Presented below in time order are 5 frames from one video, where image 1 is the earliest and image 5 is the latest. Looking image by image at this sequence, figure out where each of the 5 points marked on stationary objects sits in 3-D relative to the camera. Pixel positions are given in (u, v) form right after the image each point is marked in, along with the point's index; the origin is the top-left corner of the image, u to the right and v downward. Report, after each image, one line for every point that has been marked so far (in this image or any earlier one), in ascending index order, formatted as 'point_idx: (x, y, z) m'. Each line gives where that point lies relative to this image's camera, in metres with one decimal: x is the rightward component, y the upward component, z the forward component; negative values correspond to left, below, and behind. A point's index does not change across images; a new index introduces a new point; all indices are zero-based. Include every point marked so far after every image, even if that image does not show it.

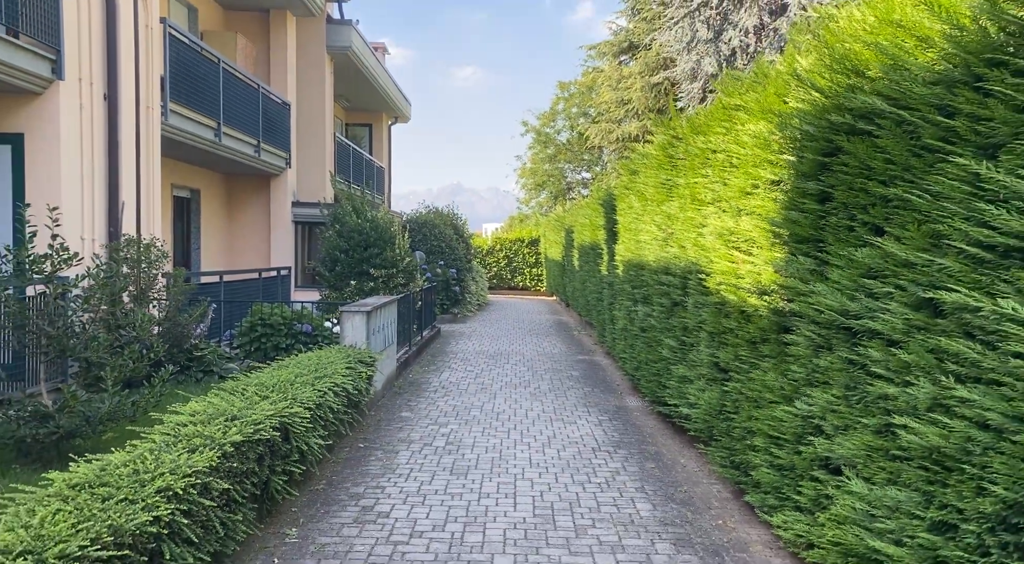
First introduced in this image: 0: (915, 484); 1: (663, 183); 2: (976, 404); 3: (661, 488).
0: (+1.5, -0.7, +2.7) m
1: (+1.4, +0.9, +6.8) m
2: (+1.4, -0.4, +2.3) m
3: (+1.1, -1.6, +5.7) m
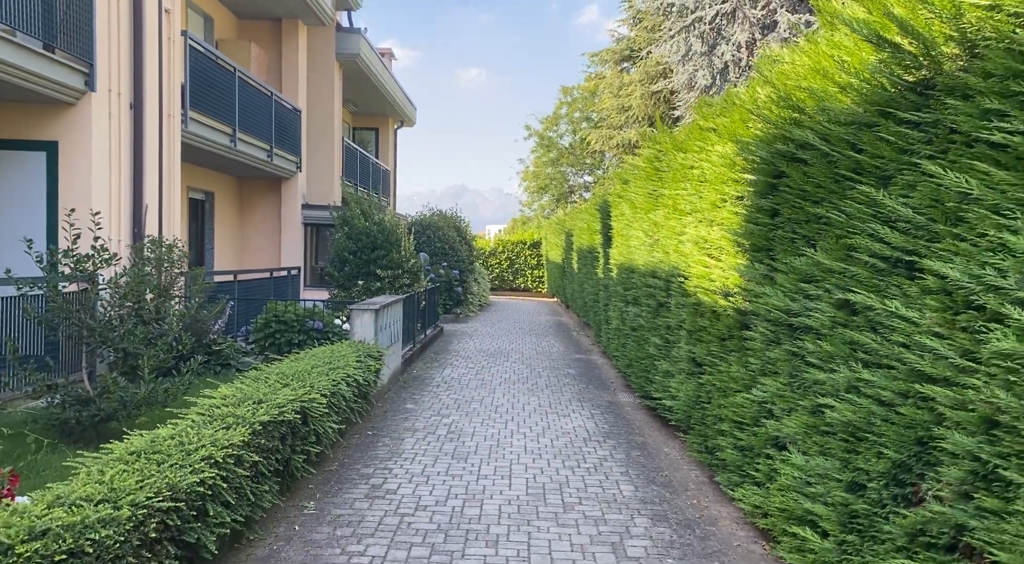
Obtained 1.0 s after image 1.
0: (+1.4, -0.7, +3.2) m
1: (+1.4, +0.9, +7.4) m
2: (+1.4, -0.4, +2.9) m
3: (+1.1, -1.6, +6.2) m
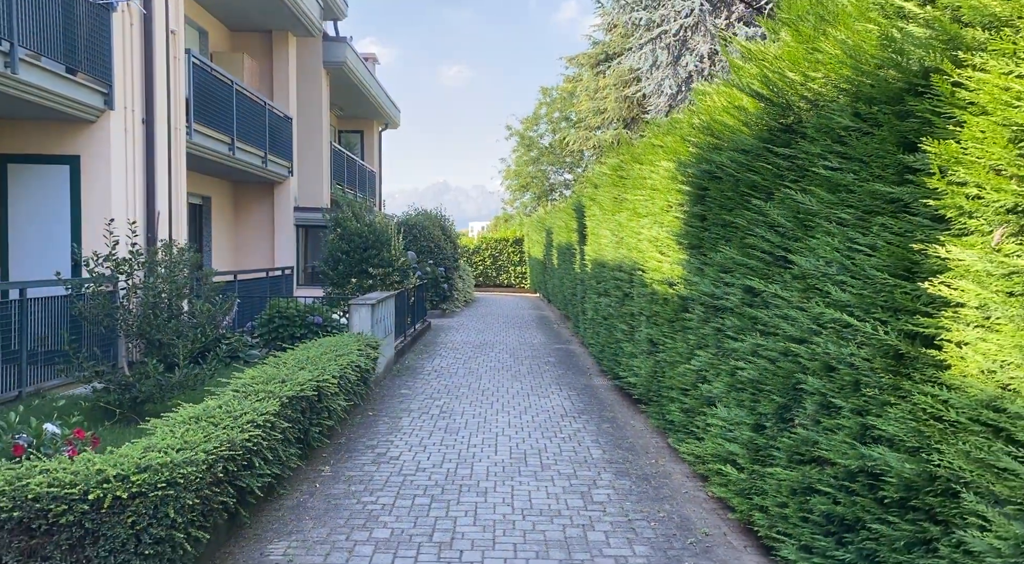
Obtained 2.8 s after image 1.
0: (+1.3, -0.7, +4.2) m
1: (+1.2, +1.0, +8.3) m
2: (+1.3, -0.3, +3.8) m
3: (+1.0, -1.5, +7.2) m
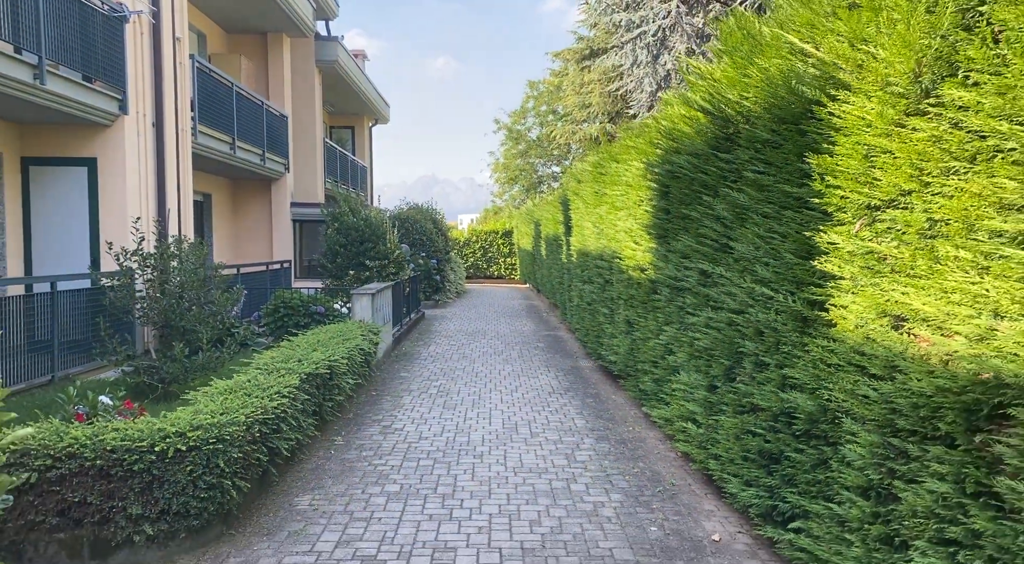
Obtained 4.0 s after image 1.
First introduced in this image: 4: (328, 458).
0: (+1.3, -0.6, +5.0) m
1: (+1.0, +1.1, +9.1) m
2: (+1.3, -0.2, +4.6) m
3: (+0.9, -1.4, +8.0) m
4: (-1.6, -1.5, +6.3) m
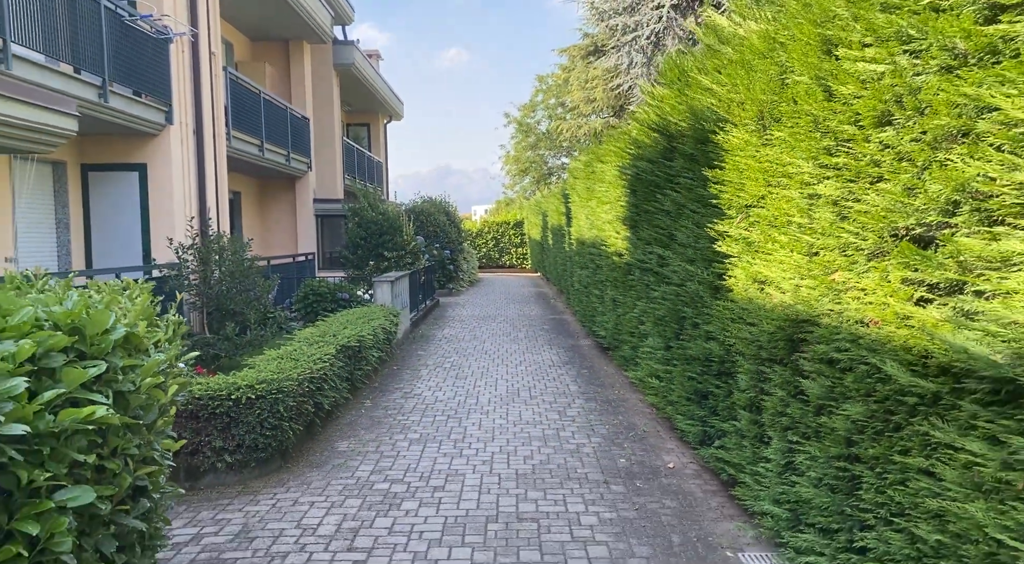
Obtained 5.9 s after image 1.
0: (+1.2, -0.4, +6.2) m
1: (+1.1, +1.3, +10.2) m
2: (+1.2, -0.1, +5.8) m
3: (+0.9, -1.2, +9.2) m
4: (-1.5, -1.4, +7.5) m
